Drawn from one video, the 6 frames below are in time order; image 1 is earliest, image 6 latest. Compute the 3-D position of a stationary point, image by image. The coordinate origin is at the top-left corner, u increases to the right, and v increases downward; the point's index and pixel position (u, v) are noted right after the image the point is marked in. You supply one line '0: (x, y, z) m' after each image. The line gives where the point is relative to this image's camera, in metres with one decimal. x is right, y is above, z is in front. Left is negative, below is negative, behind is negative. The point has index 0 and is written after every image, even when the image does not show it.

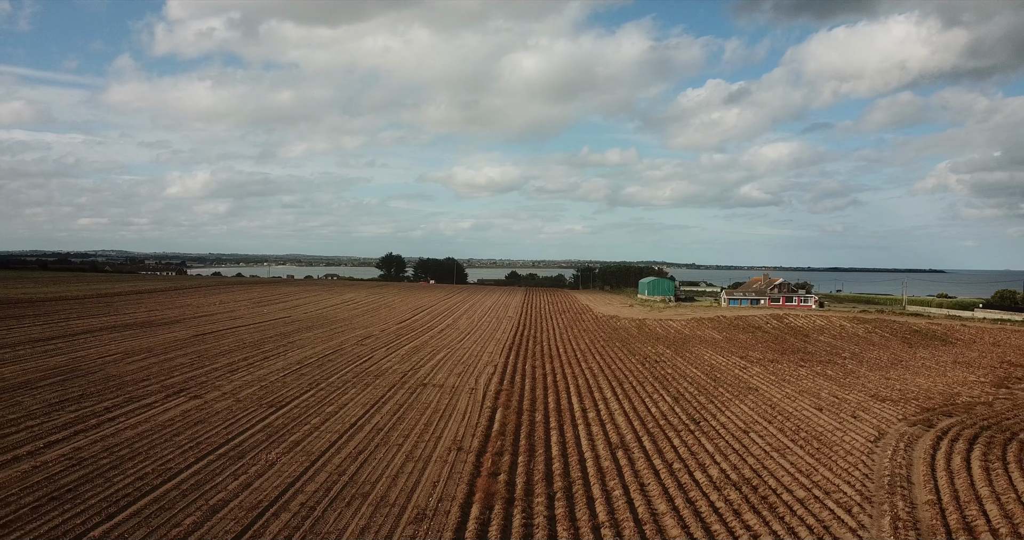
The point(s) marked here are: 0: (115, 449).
0: (-5.1, -2.3, +7.7) m
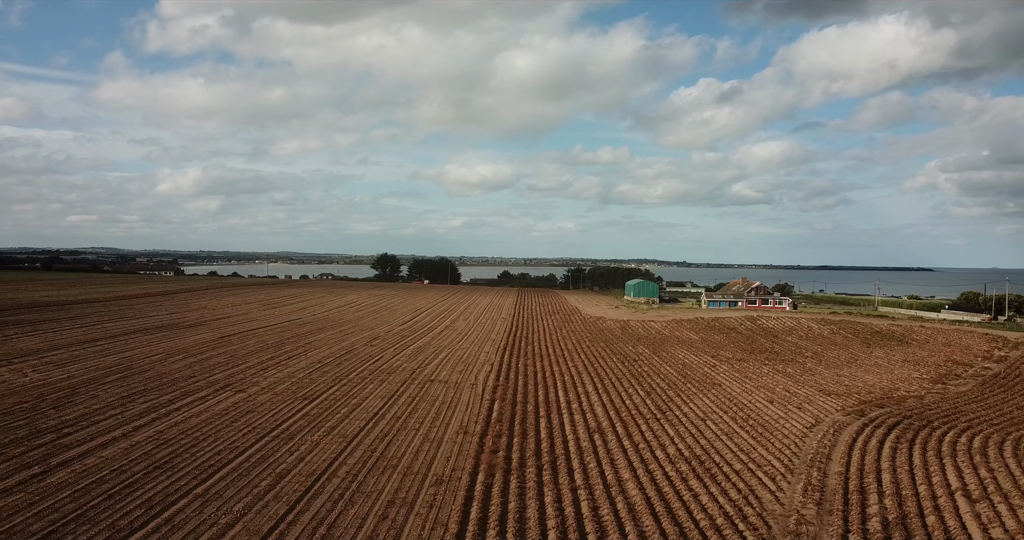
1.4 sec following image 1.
0: (-5.2, -2.6, +9.6) m
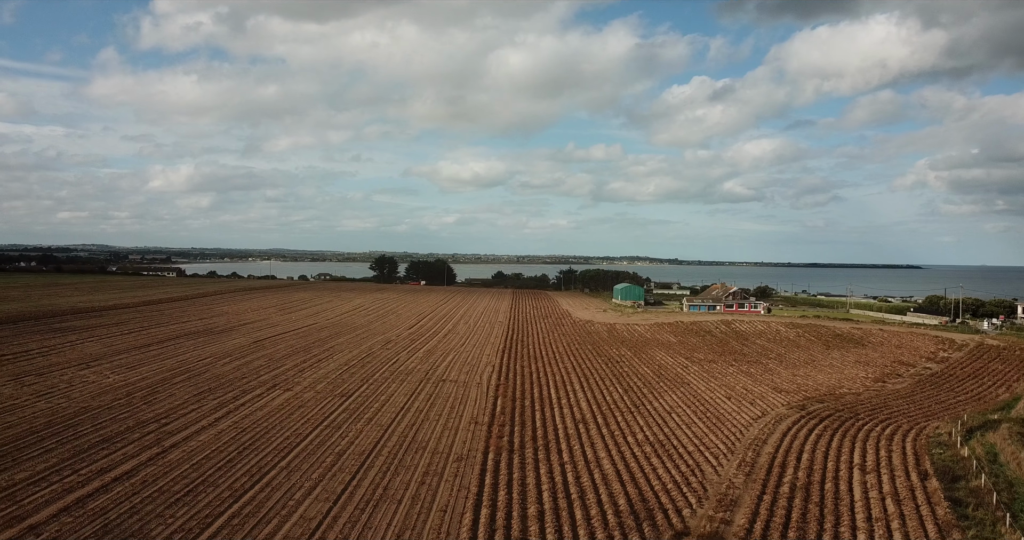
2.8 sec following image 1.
0: (-5.2, -3.1, +12.2) m
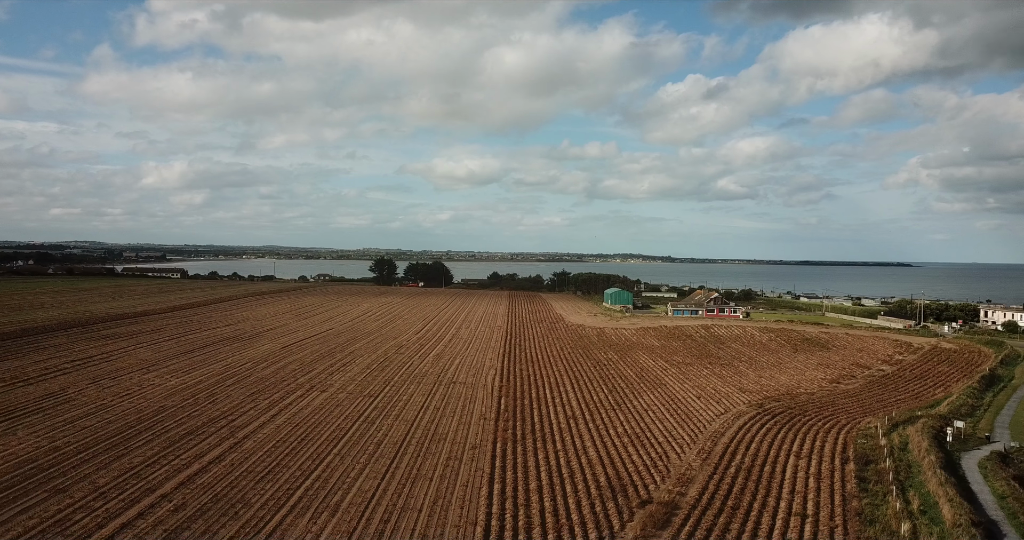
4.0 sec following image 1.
0: (-5.1, -3.7, +14.8) m
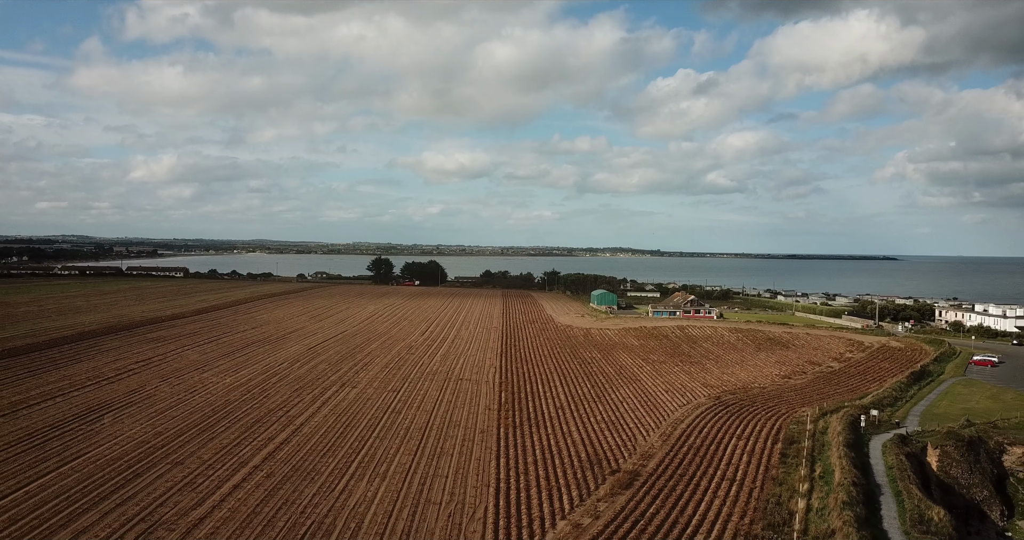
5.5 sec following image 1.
0: (-5.1, -4.3, +18.3) m
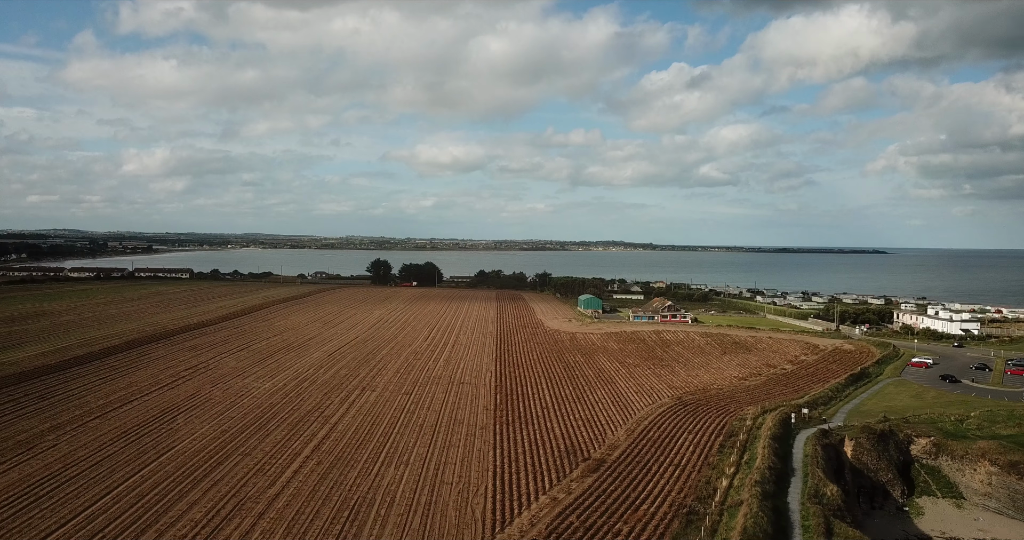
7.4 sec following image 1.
0: (-5.4, -5.3, +22.3) m
